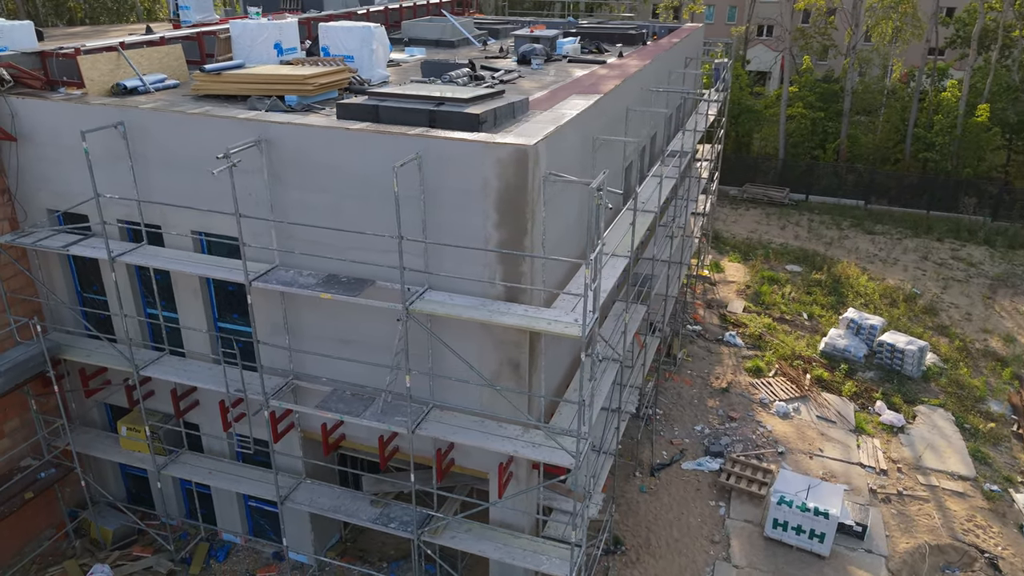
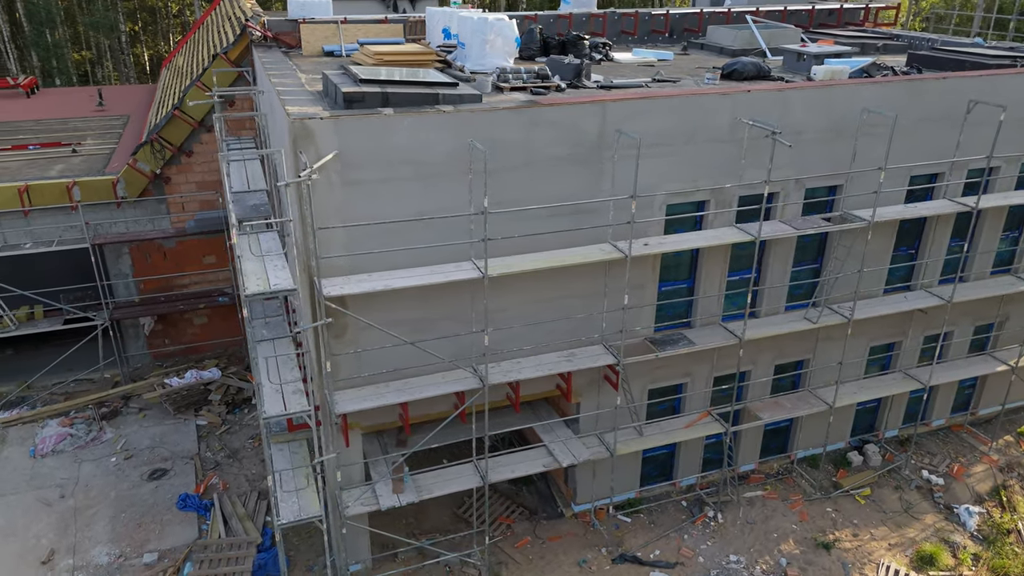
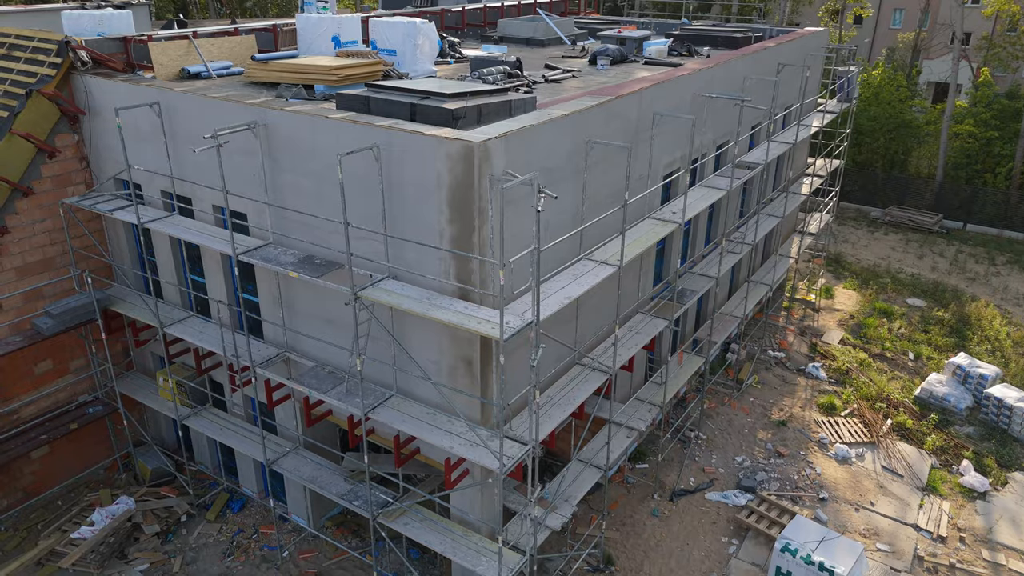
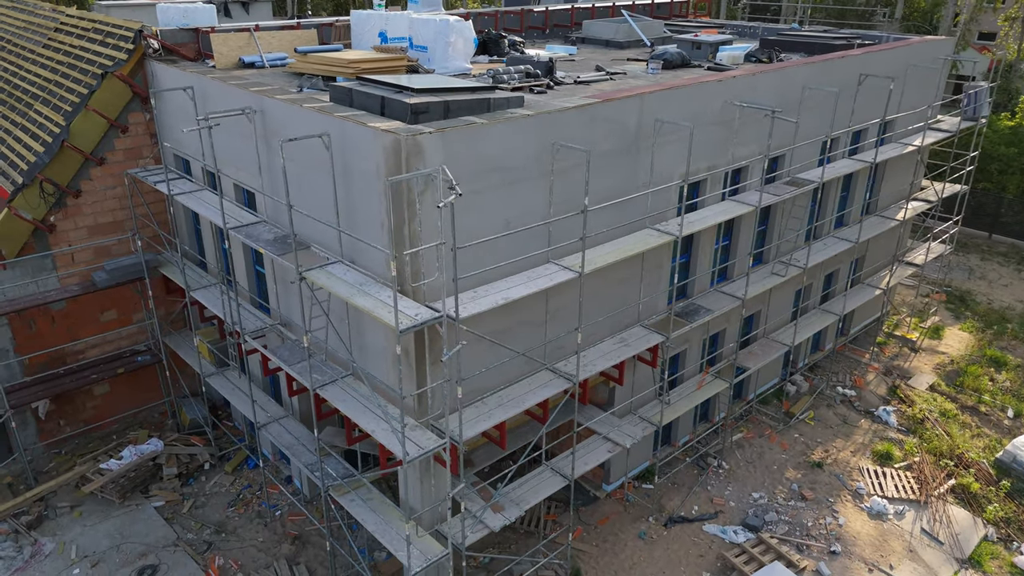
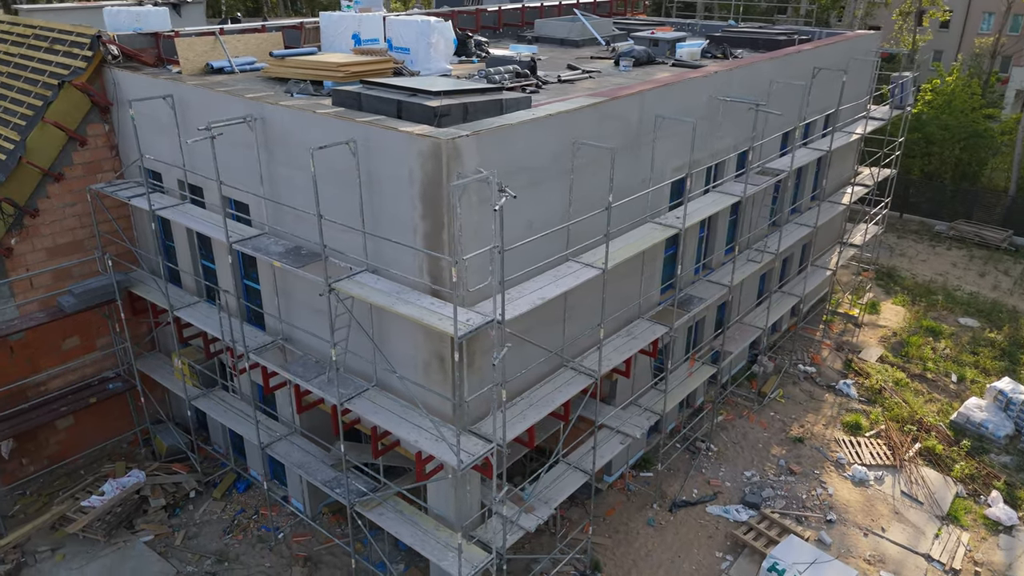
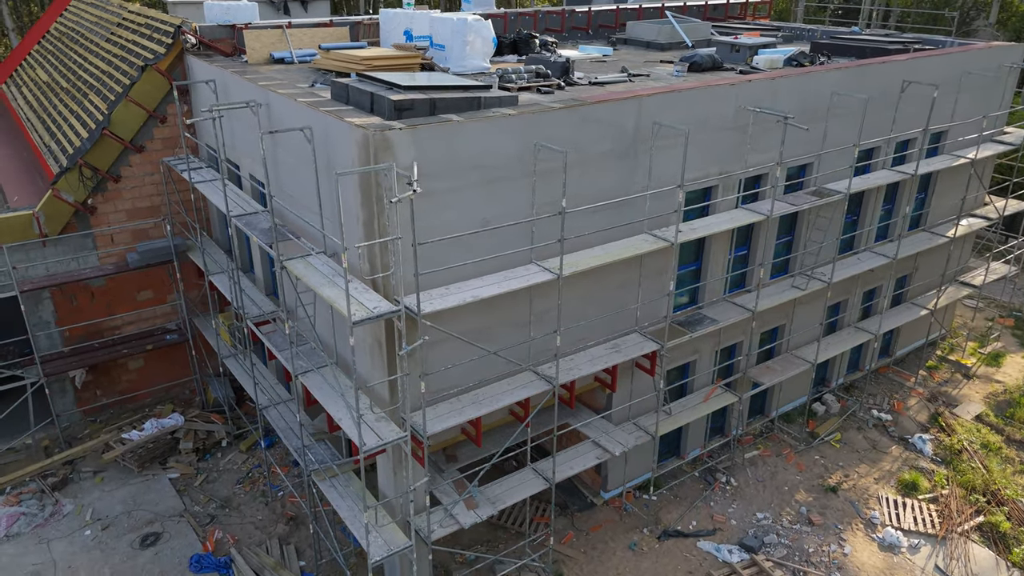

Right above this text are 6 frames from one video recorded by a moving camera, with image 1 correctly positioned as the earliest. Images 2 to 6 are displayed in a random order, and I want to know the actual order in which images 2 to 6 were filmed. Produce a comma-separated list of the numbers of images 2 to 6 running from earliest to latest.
3, 5, 4, 6, 2
